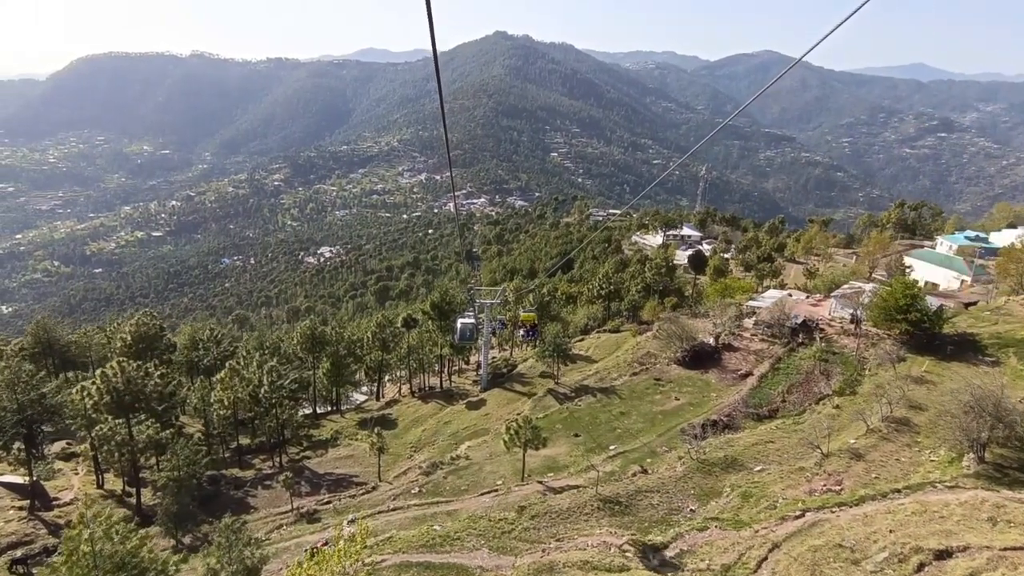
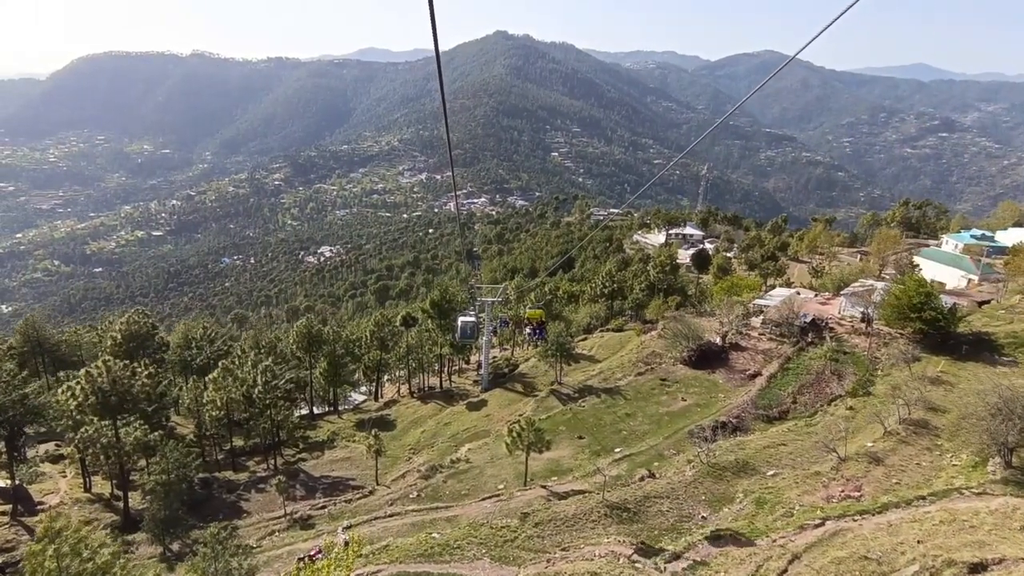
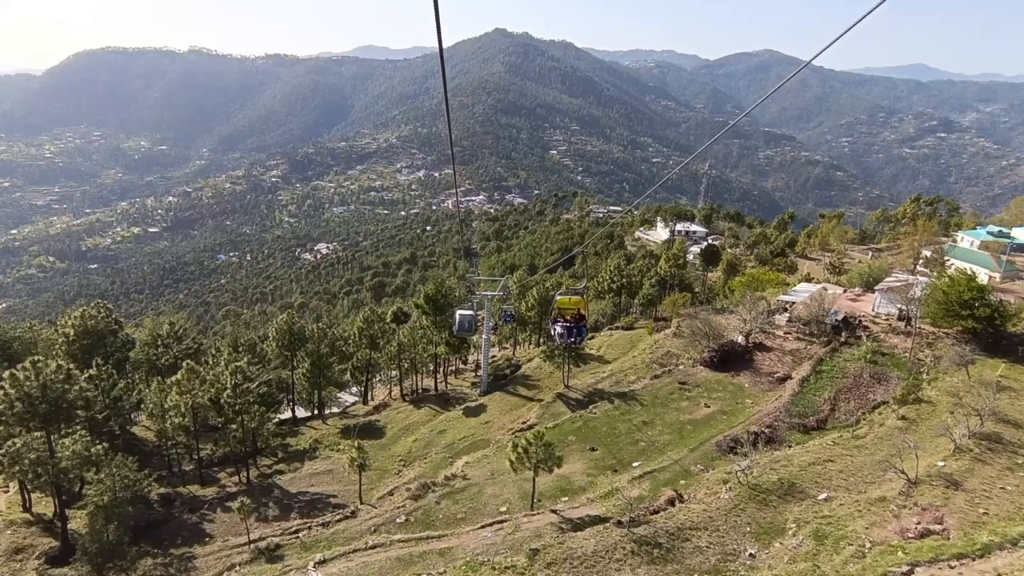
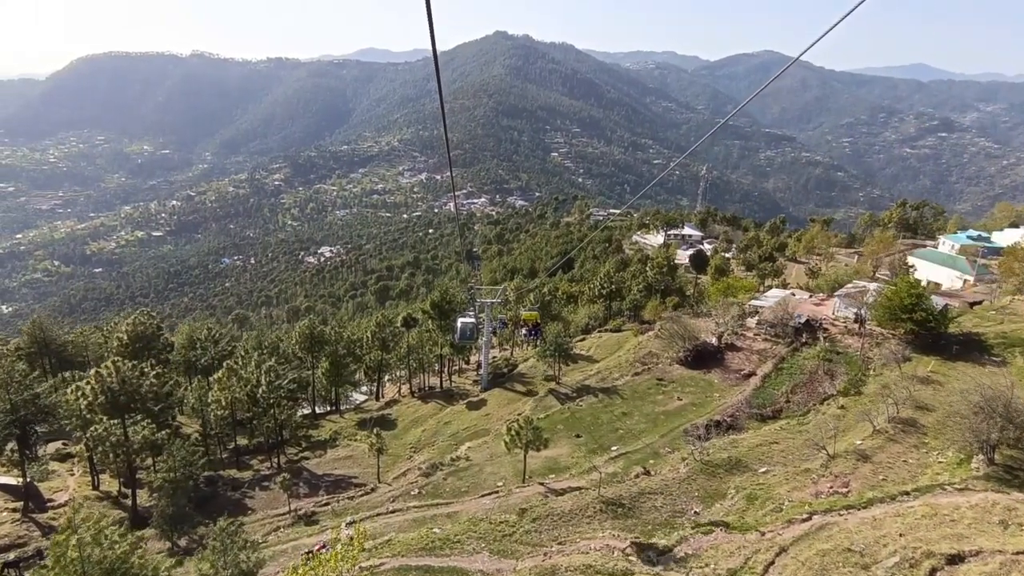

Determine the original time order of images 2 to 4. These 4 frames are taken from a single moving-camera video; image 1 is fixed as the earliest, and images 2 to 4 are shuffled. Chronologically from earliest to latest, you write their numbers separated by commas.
4, 2, 3
